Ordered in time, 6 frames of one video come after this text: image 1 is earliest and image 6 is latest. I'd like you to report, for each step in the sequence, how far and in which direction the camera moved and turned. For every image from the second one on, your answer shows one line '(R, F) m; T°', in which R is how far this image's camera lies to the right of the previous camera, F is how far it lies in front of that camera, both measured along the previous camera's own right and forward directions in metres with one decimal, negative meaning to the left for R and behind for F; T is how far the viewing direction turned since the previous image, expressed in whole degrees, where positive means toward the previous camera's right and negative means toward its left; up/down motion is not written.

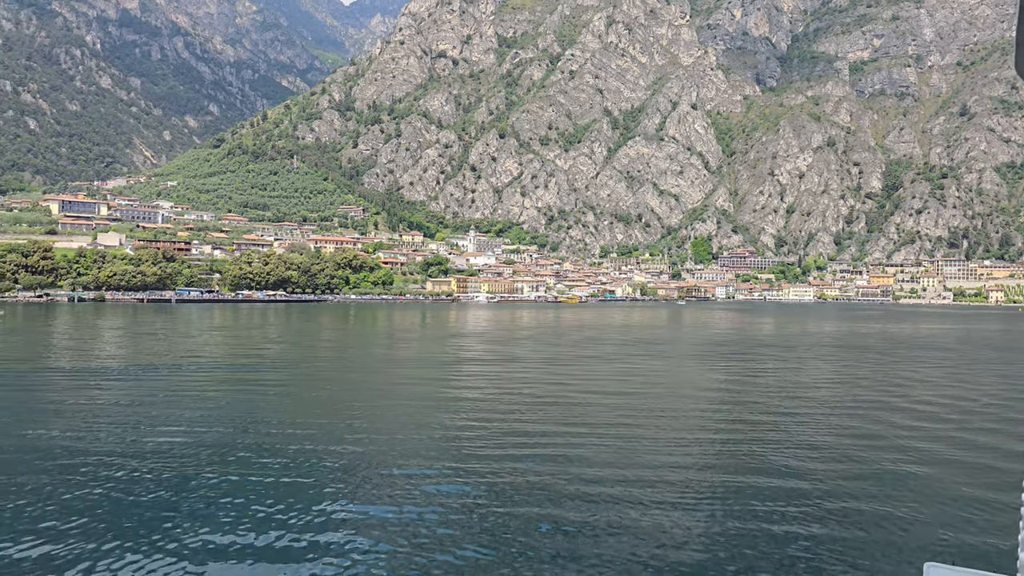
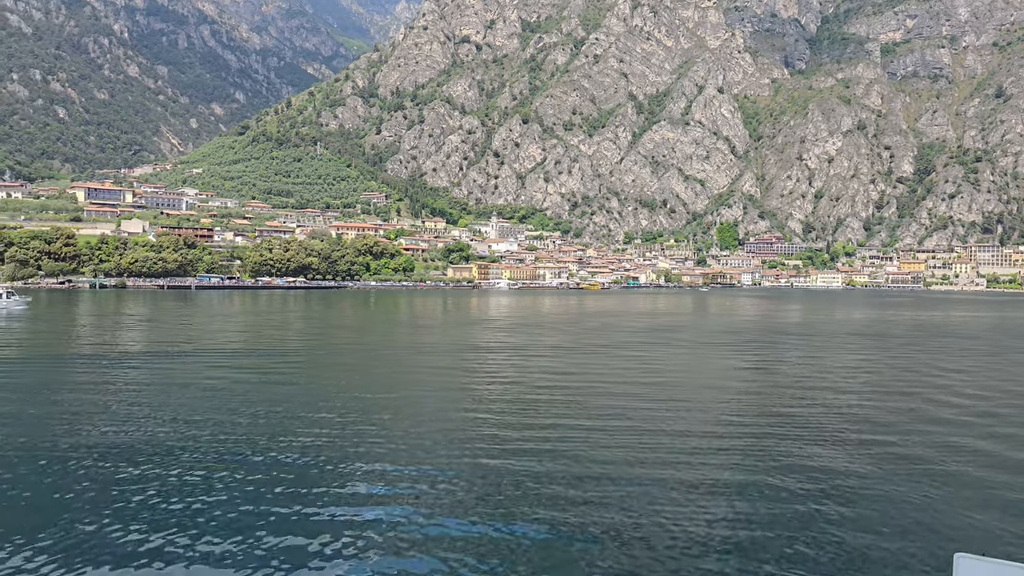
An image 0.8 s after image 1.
(+0.7, +1.2) m; -2°
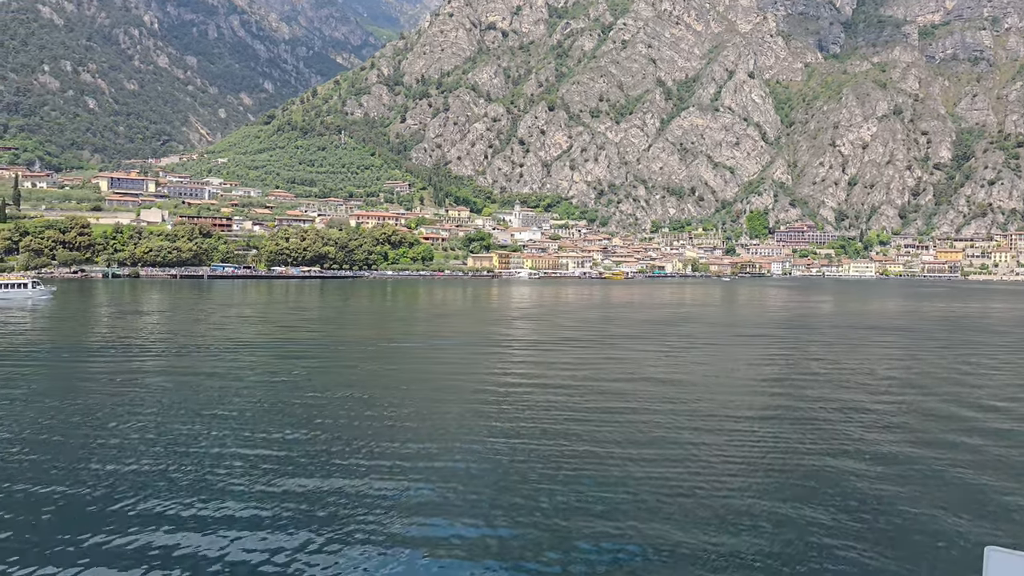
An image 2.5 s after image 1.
(+1.6, +2.7) m; -2°
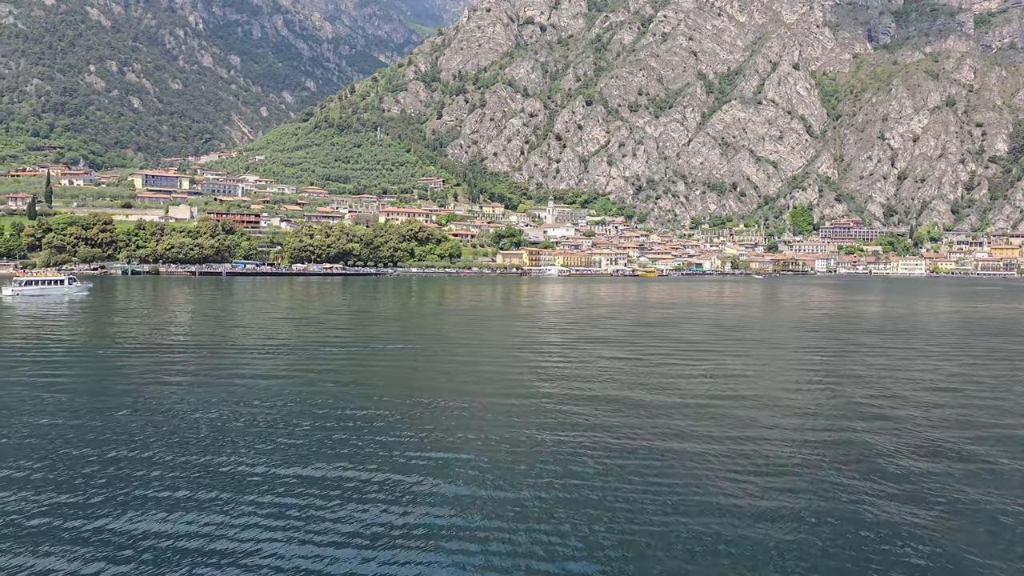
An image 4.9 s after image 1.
(+2.4, +3.5) m; -3°
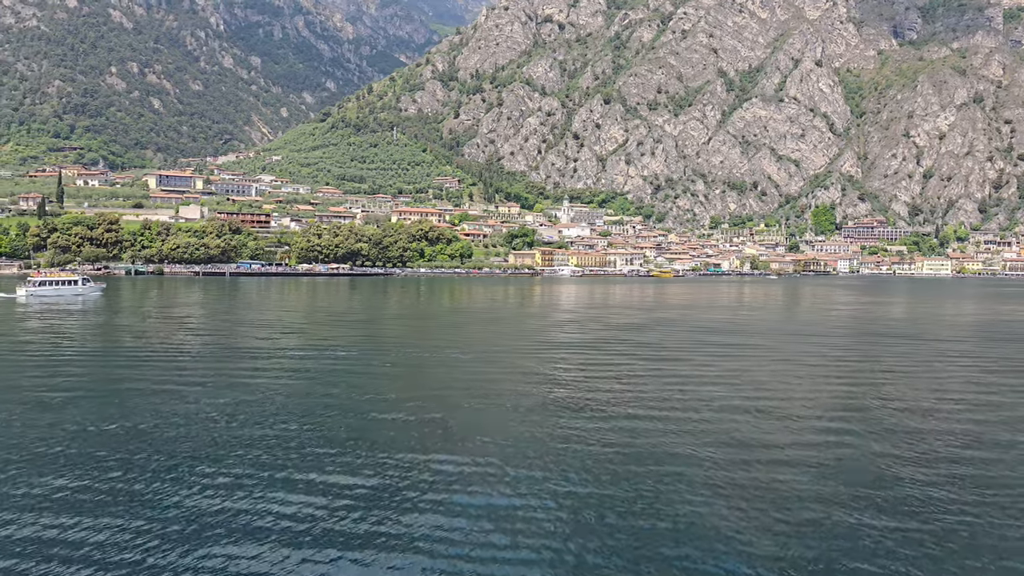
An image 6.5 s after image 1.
(+1.7, +2.3) m; -2°
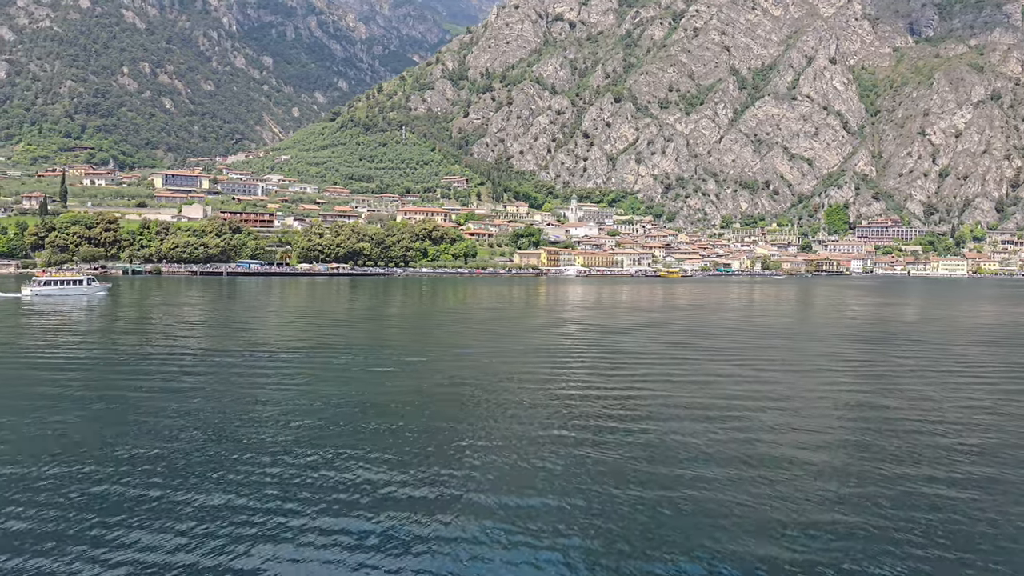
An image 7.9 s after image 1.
(+1.5, +1.8) m; -1°
